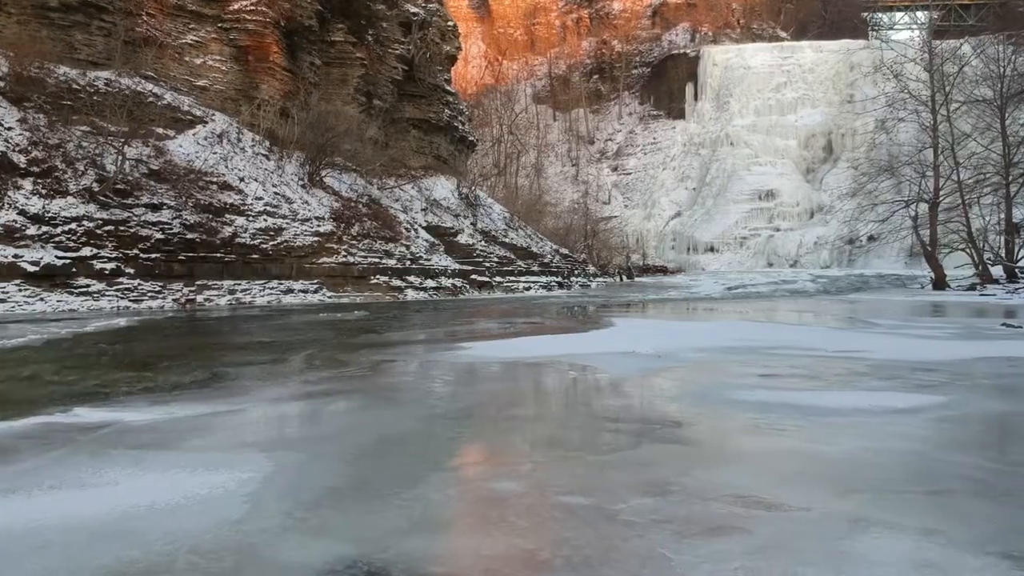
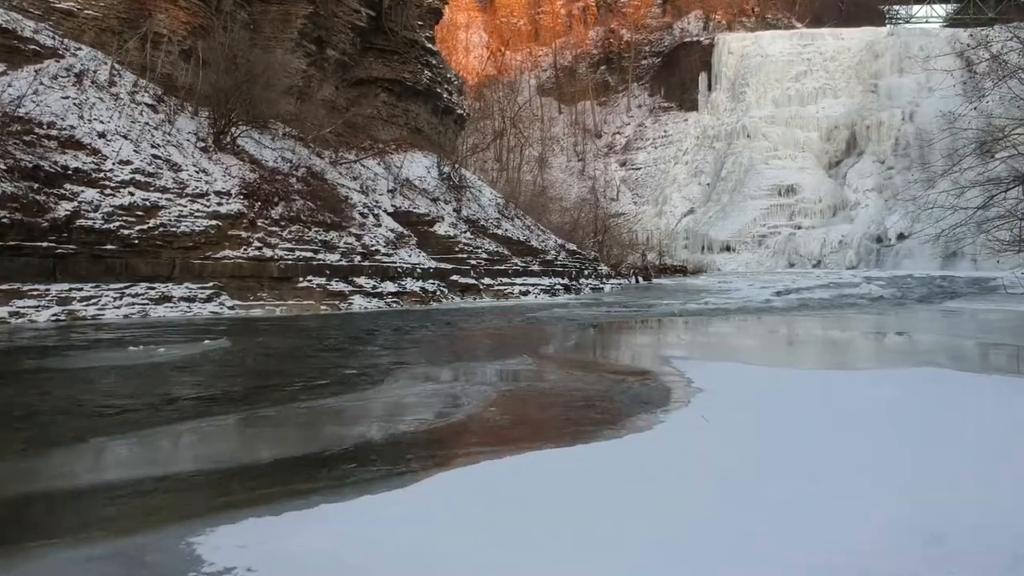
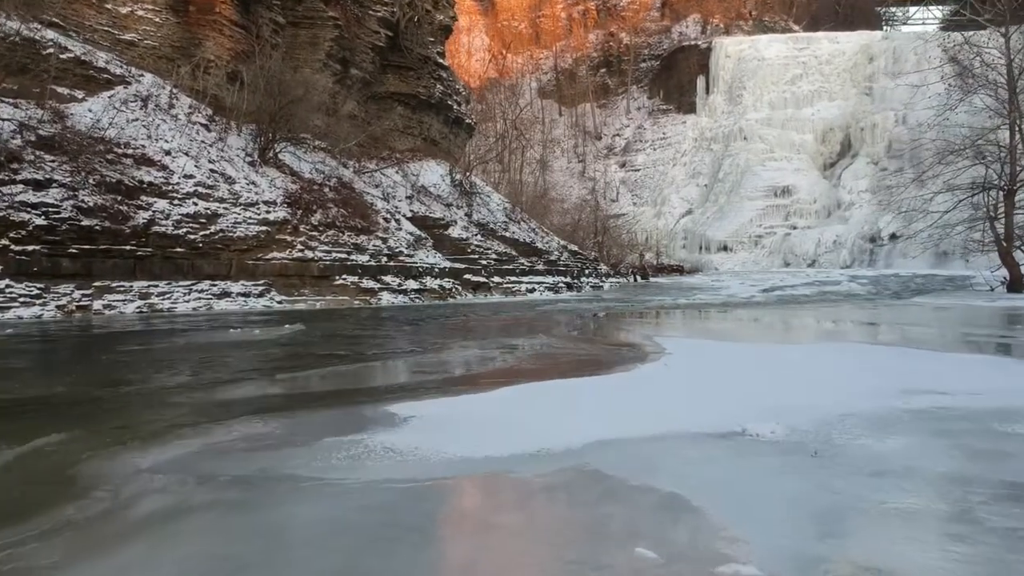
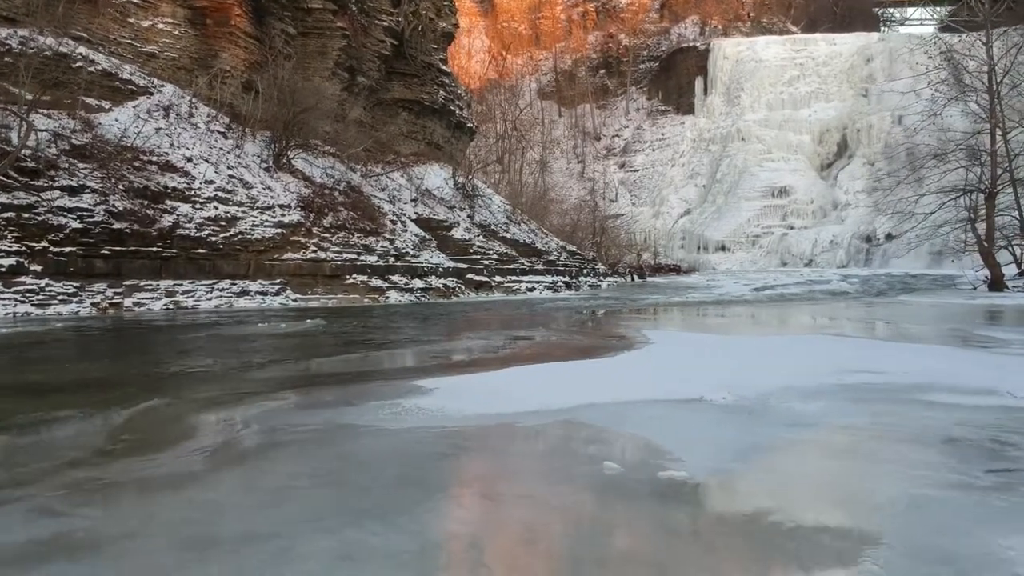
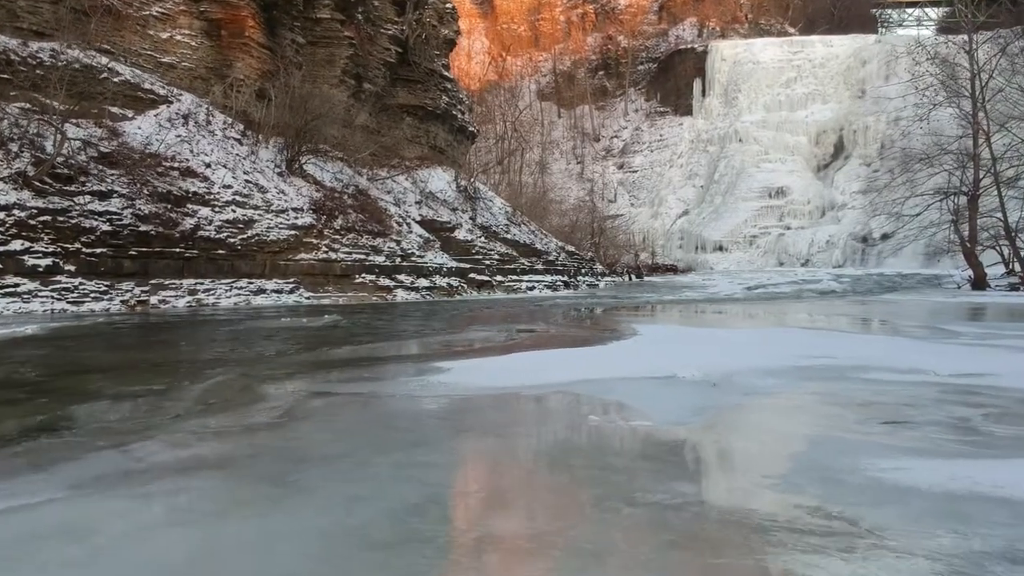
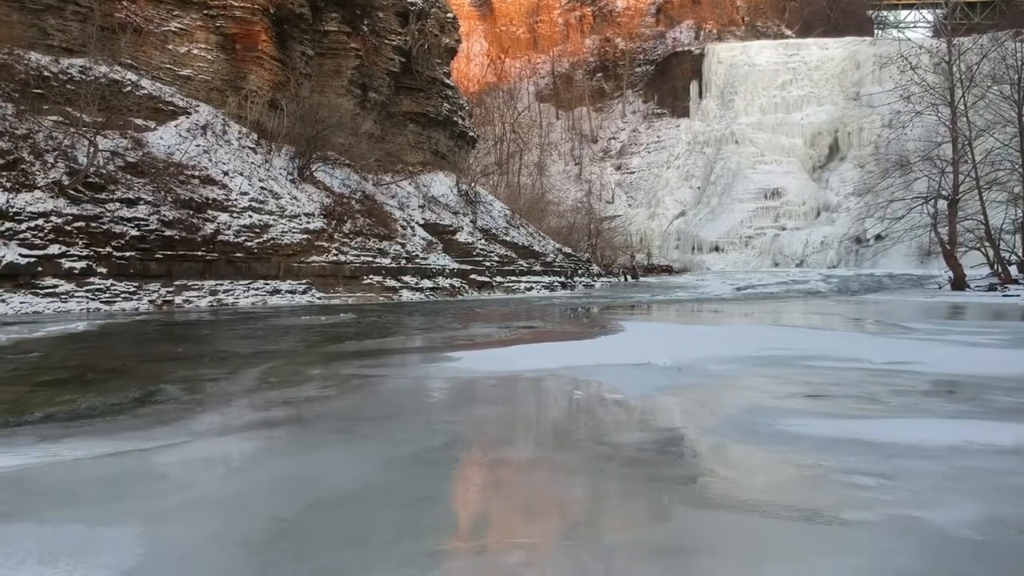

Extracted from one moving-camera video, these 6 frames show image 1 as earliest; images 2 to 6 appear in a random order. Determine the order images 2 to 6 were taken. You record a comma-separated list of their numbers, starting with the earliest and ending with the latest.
6, 5, 4, 3, 2
